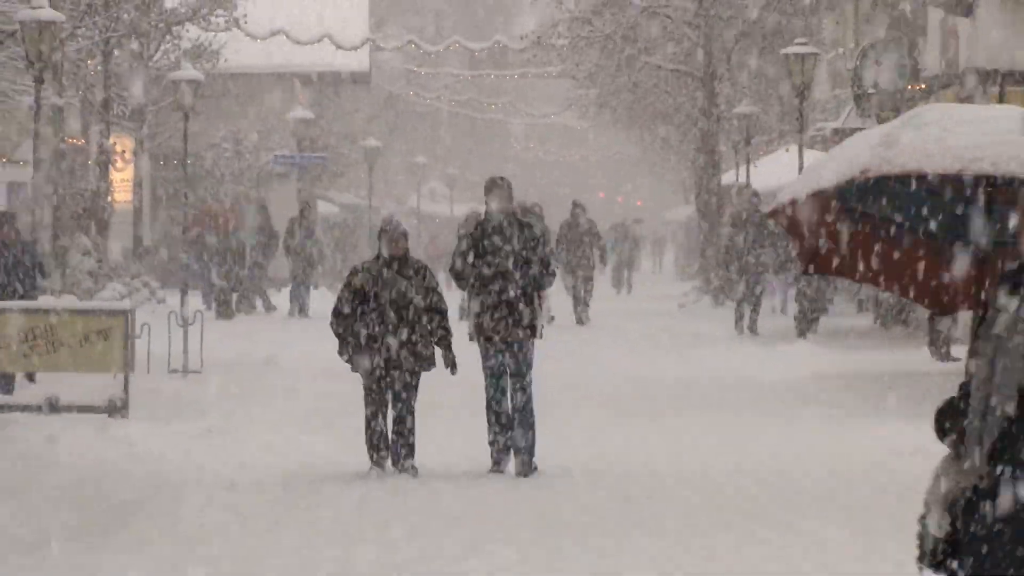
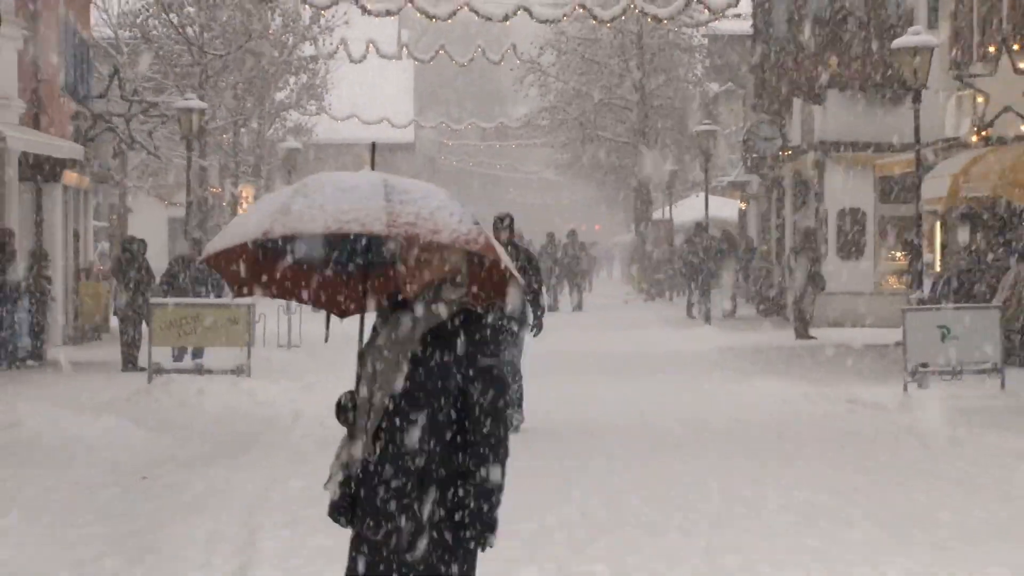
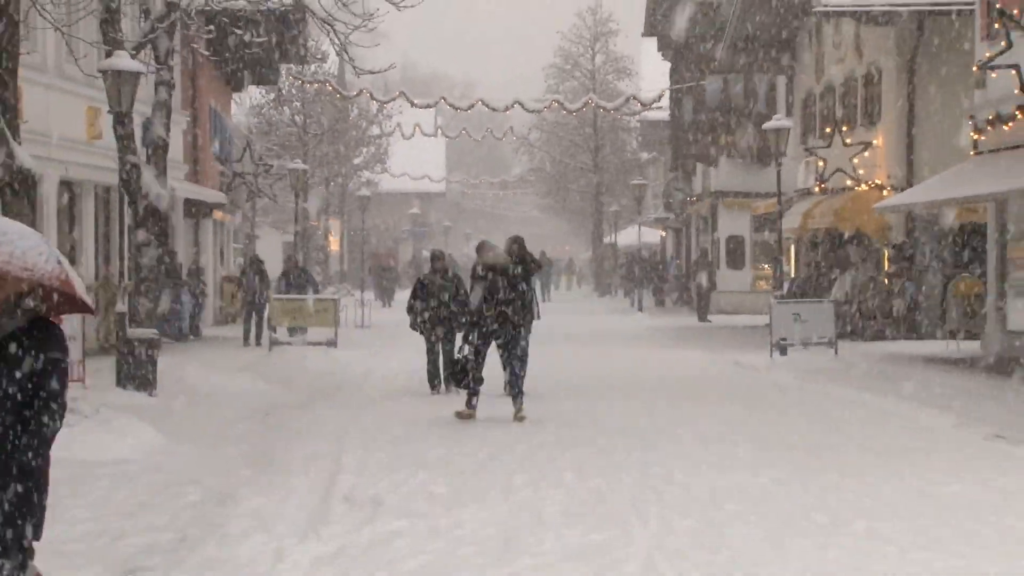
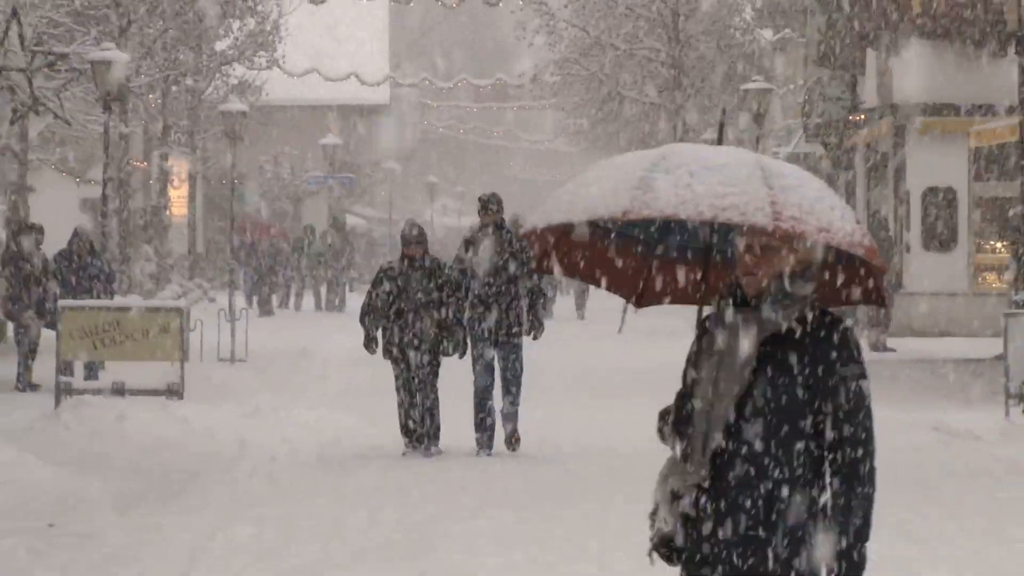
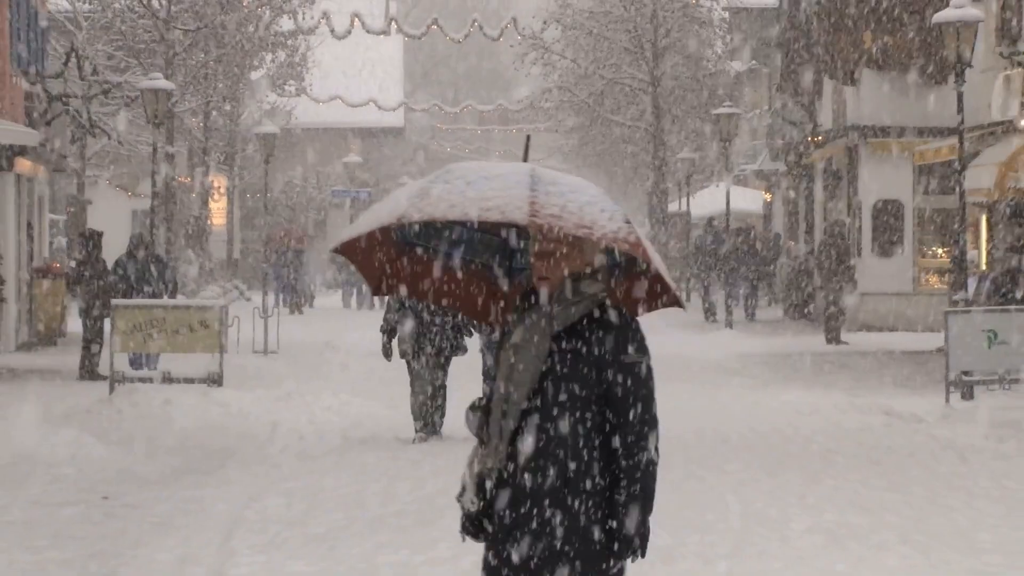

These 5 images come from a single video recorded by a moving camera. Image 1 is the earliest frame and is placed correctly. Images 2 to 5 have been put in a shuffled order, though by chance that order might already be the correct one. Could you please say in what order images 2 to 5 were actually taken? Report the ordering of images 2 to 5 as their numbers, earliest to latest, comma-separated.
4, 5, 2, 3
